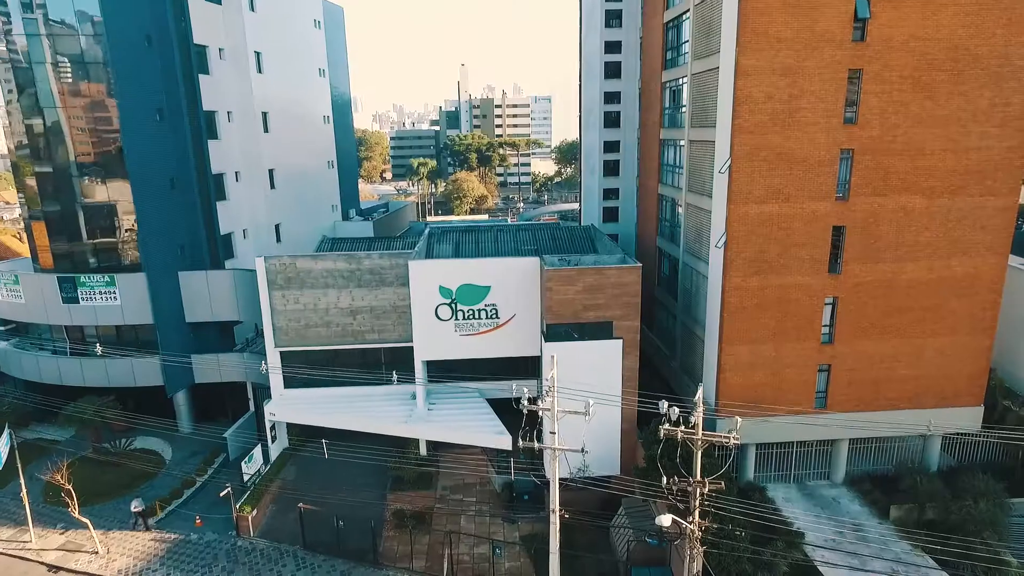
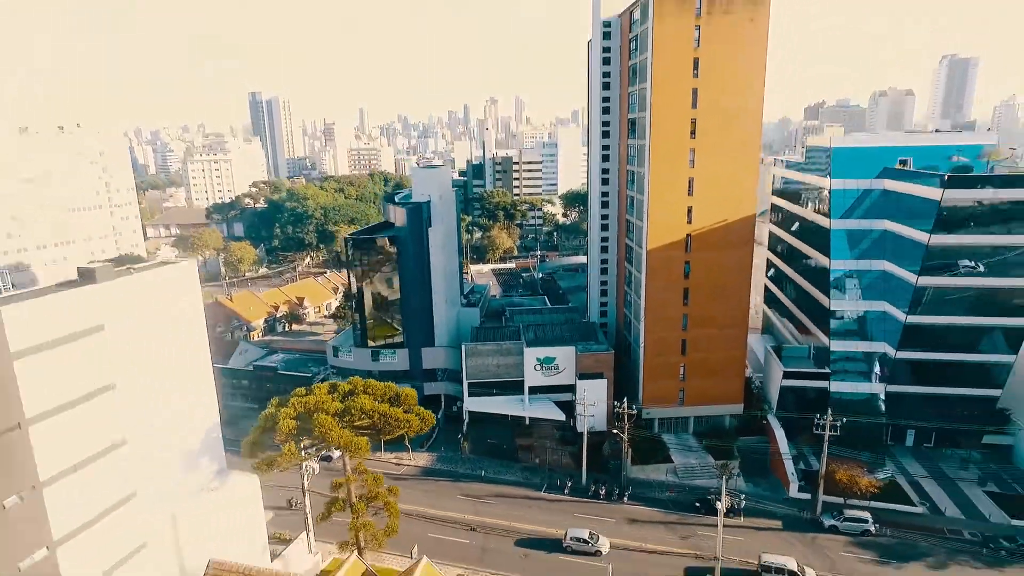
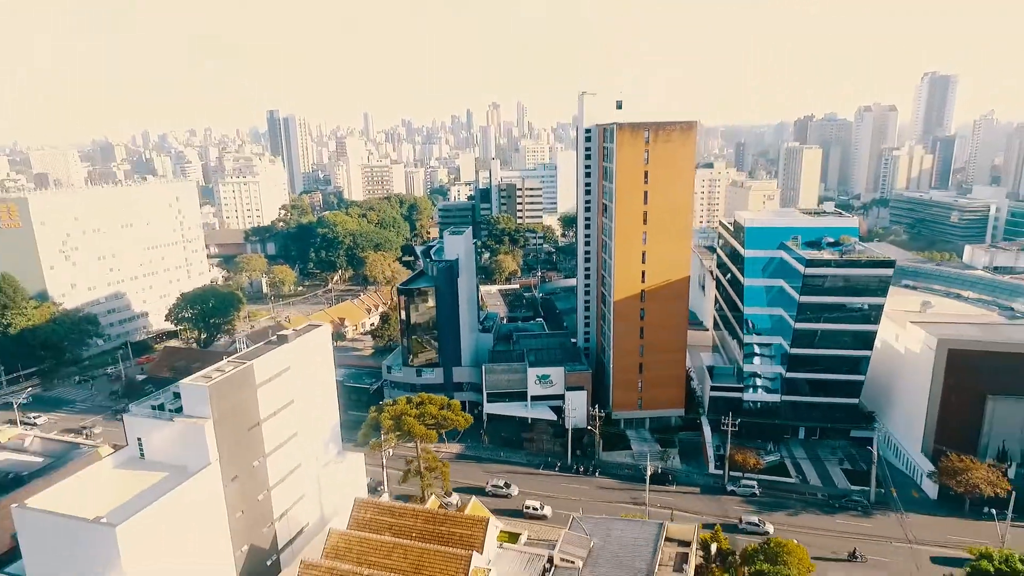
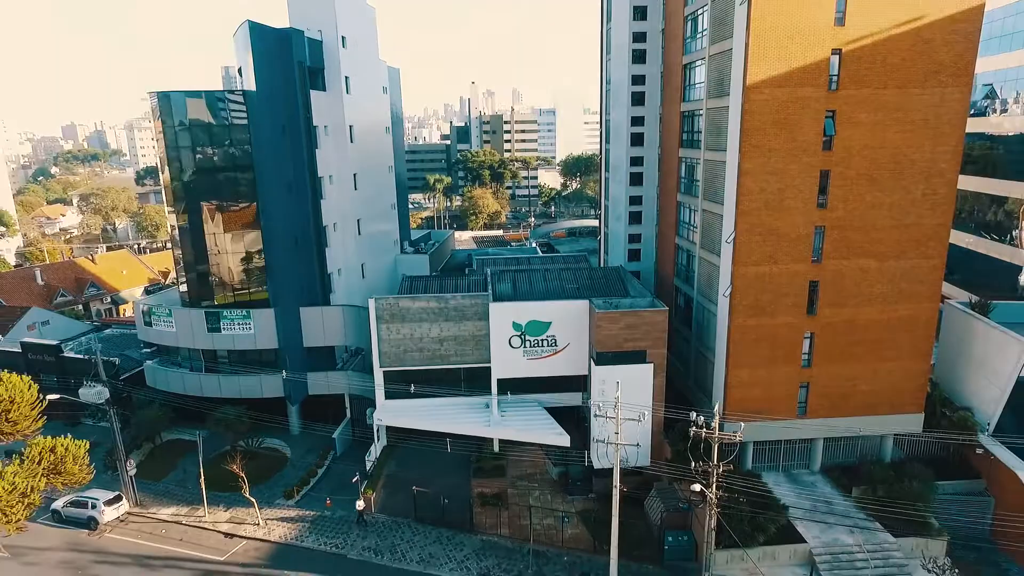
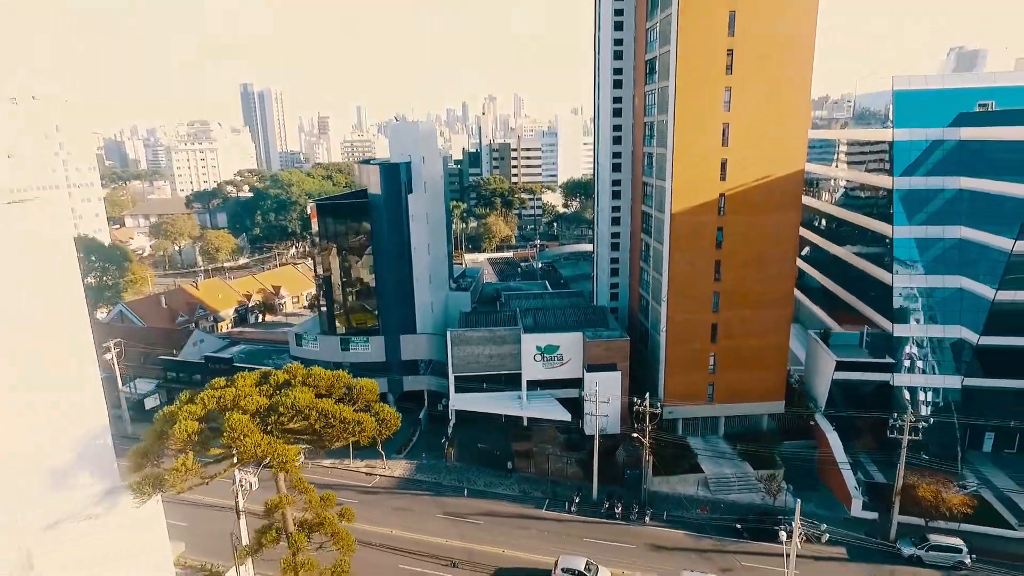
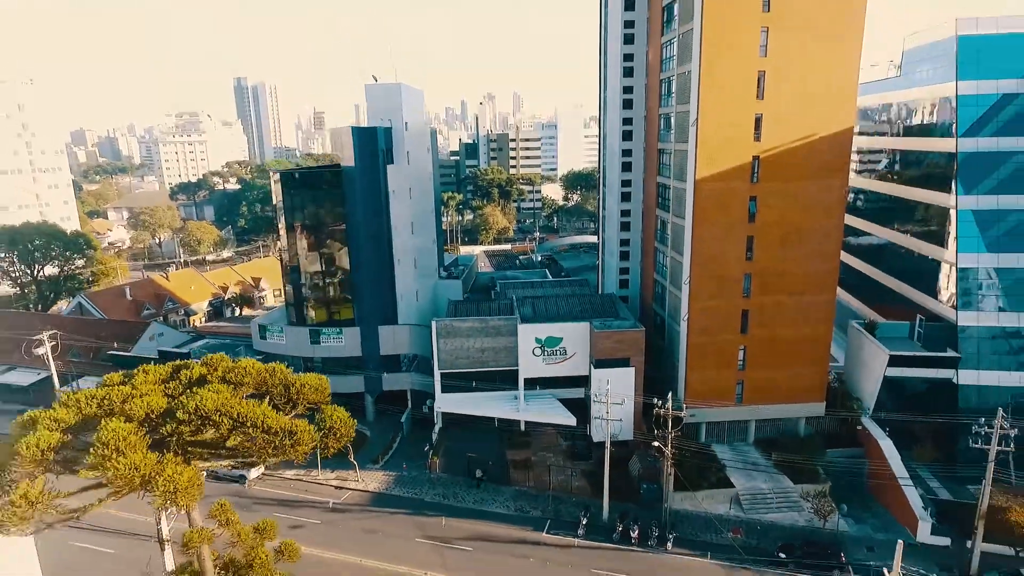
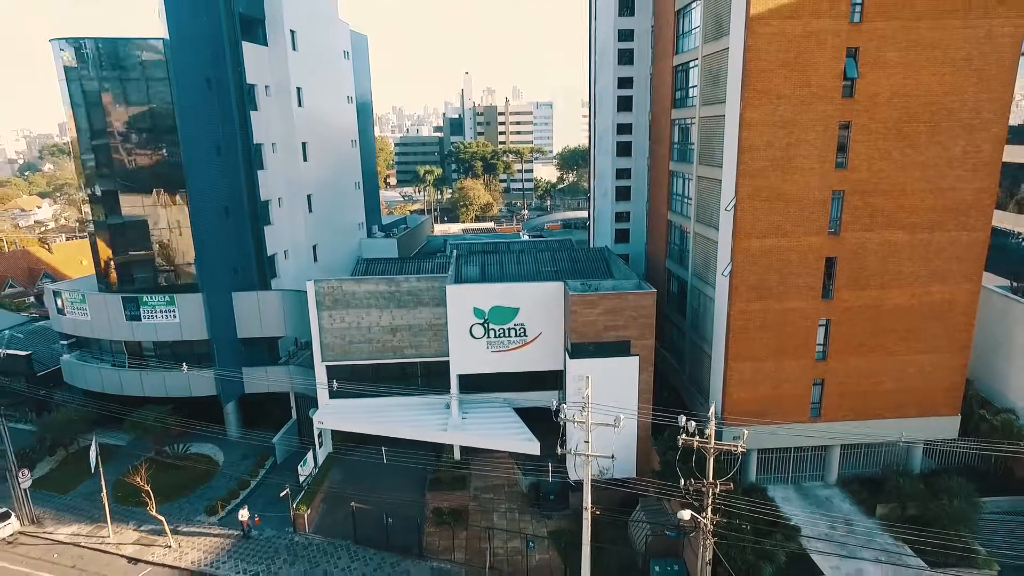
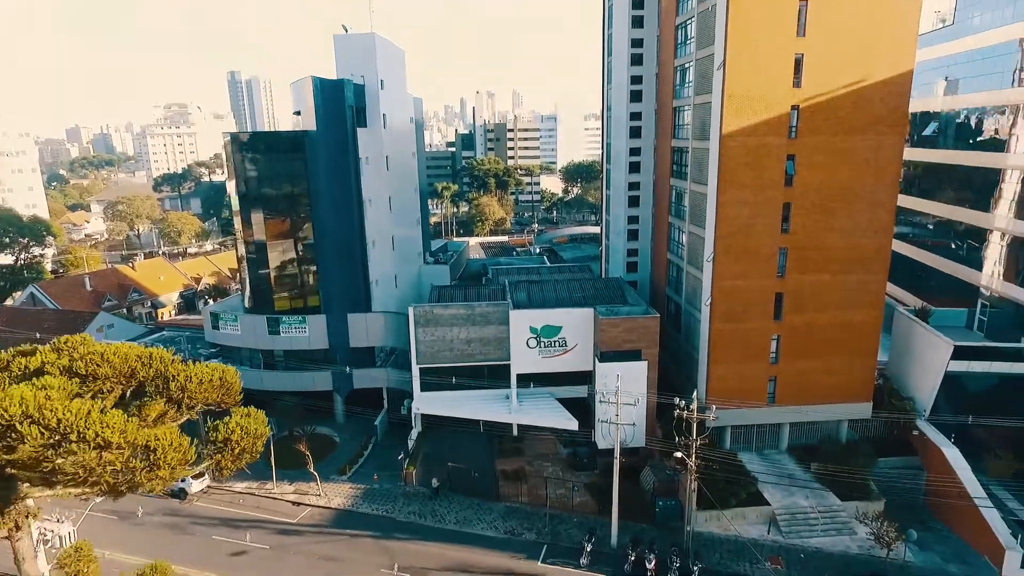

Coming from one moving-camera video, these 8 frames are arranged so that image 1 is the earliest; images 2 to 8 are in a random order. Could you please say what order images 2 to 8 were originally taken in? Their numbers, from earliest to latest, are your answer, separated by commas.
7, 4, 8, 6, 5, 2, 3
